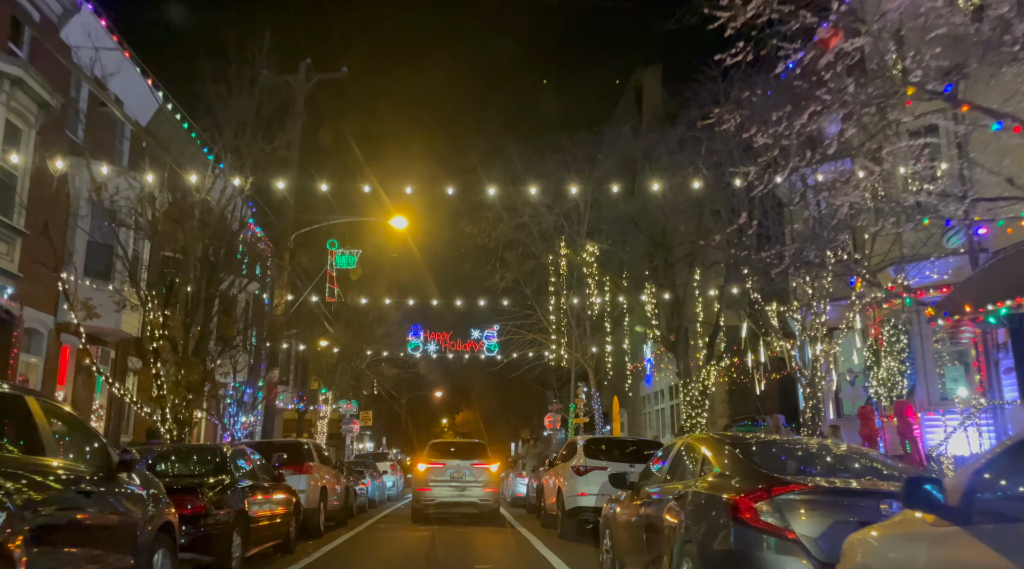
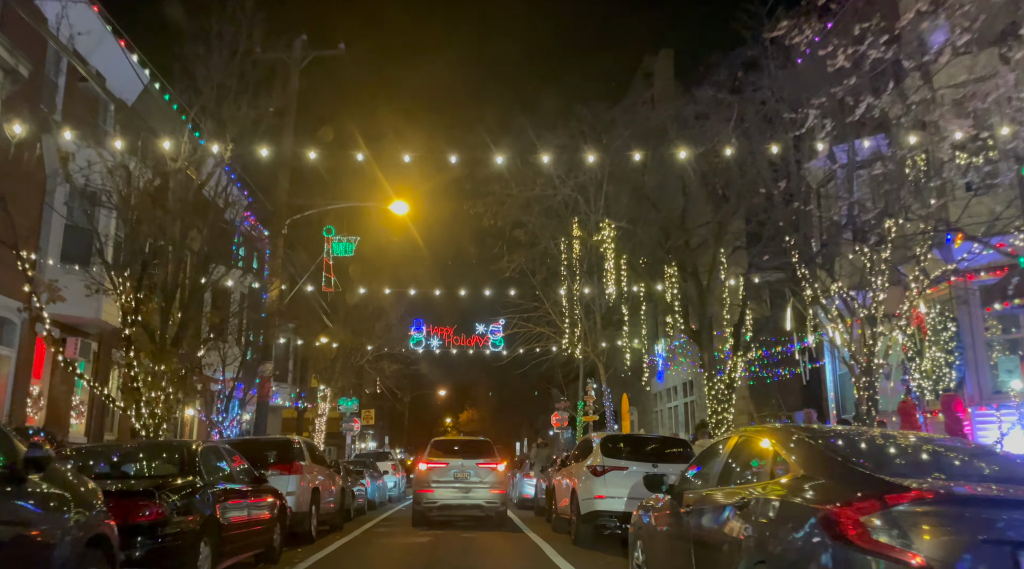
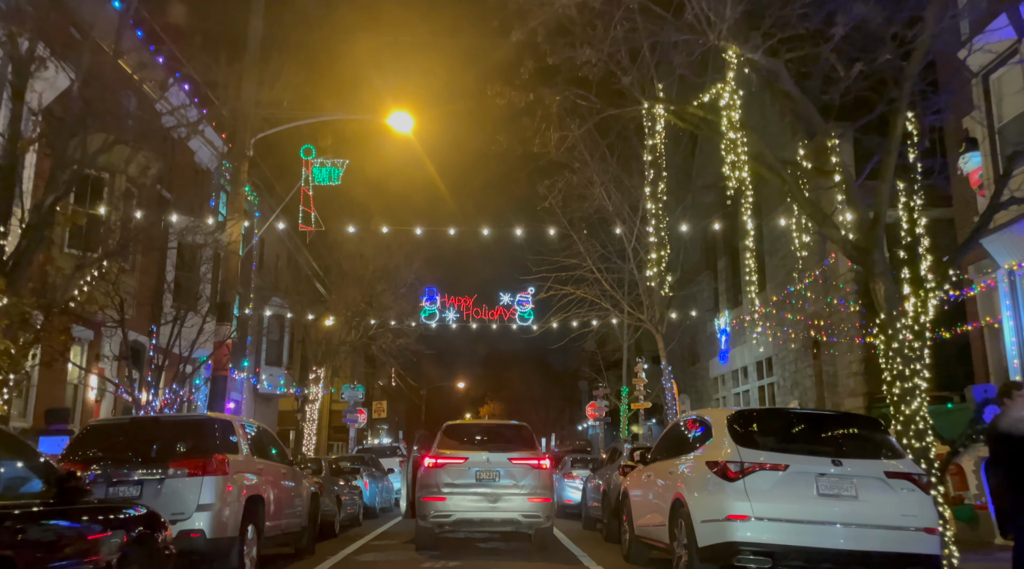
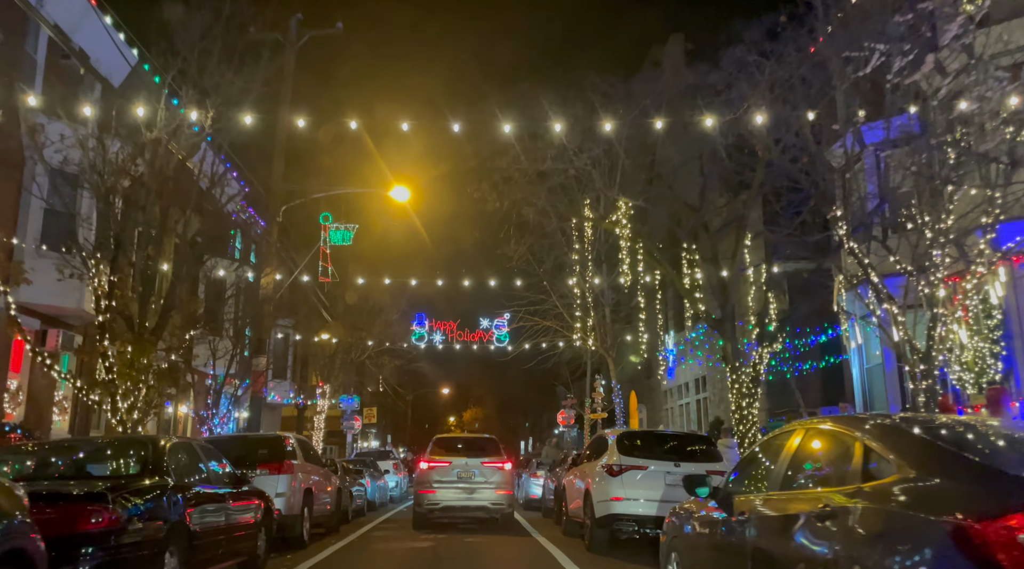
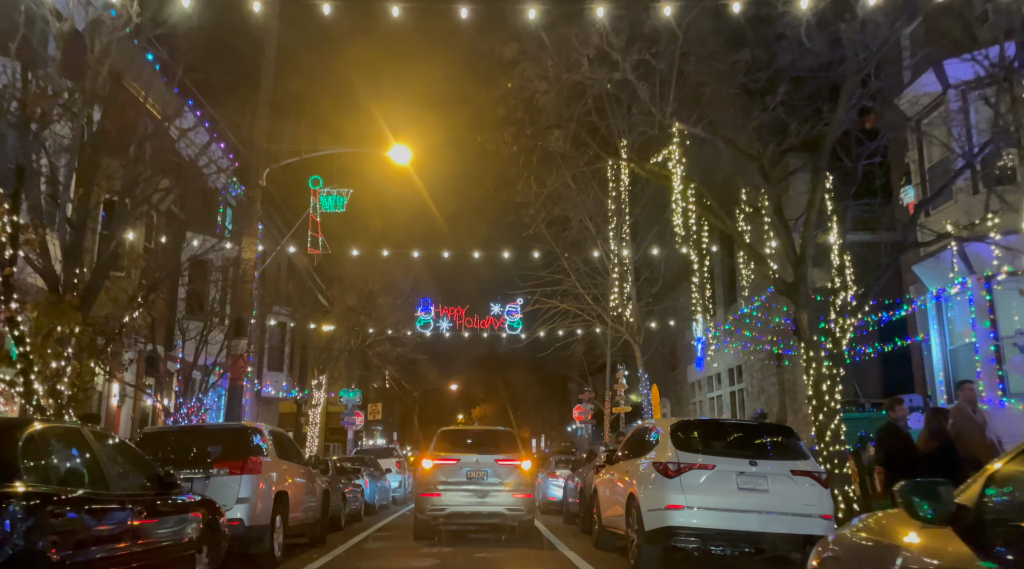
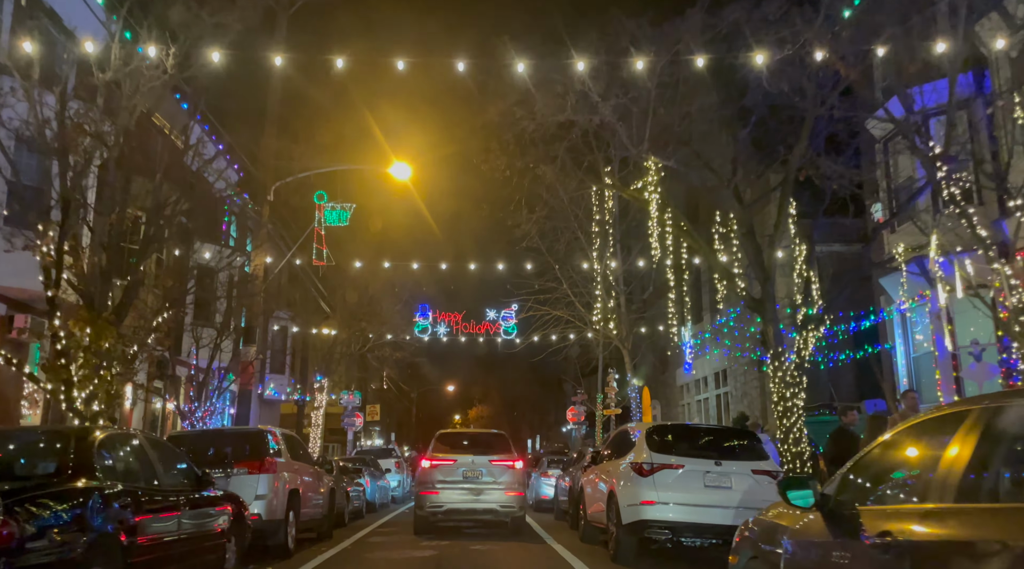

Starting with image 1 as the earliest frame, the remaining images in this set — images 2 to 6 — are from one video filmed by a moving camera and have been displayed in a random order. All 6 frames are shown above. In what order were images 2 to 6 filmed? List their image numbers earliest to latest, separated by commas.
2, 4, 6, 5, 3
